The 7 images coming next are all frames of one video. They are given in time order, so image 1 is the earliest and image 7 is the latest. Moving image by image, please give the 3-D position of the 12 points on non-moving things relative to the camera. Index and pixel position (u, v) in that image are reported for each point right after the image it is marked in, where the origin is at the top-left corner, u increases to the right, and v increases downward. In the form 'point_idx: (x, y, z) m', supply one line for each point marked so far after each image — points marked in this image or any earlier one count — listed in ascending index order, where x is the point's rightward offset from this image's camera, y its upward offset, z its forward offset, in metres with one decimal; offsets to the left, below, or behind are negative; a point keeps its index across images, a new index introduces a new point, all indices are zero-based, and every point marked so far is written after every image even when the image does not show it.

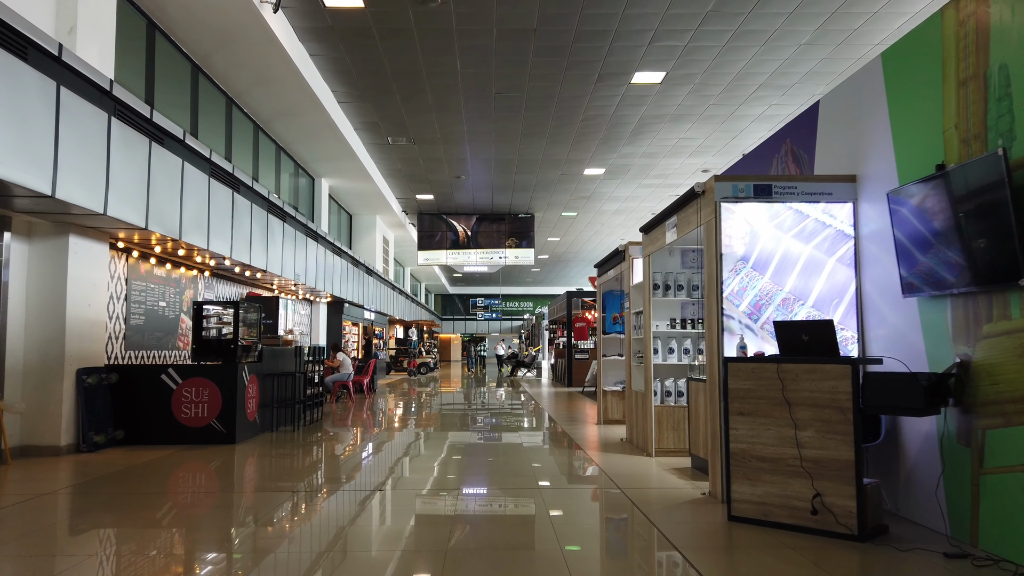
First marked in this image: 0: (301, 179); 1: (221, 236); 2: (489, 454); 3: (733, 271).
0: (-3.8, +2.0, +14.0) m
1: (-3.0, +0.5, +7.8) m
2: (-0.3, -1.8, +8.7) m
3: (+1.2, +0.1, +4.0) m
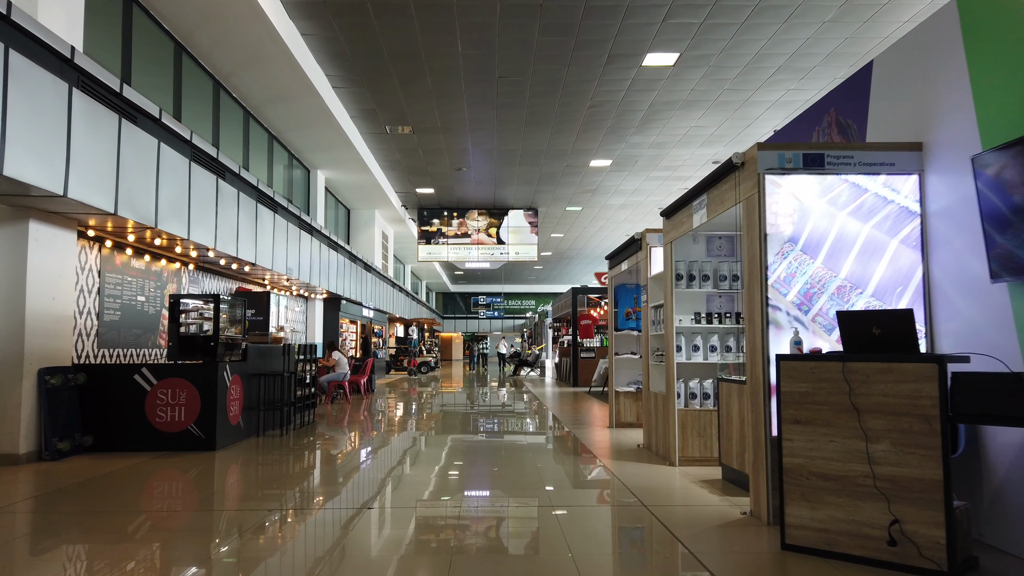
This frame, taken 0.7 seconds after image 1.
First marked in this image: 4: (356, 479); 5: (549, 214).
0: (-3.8, +2.0, +13.5) m
1: (-2.9, +0.6, +7.3) m
2: (-0.3, -1.7, +8.1) m
3: (+1.2, +0.2, +3.5) m
4: (-1.2, -1.4, +6.1) m
5: (+1.0, +1.9, +19.9) m
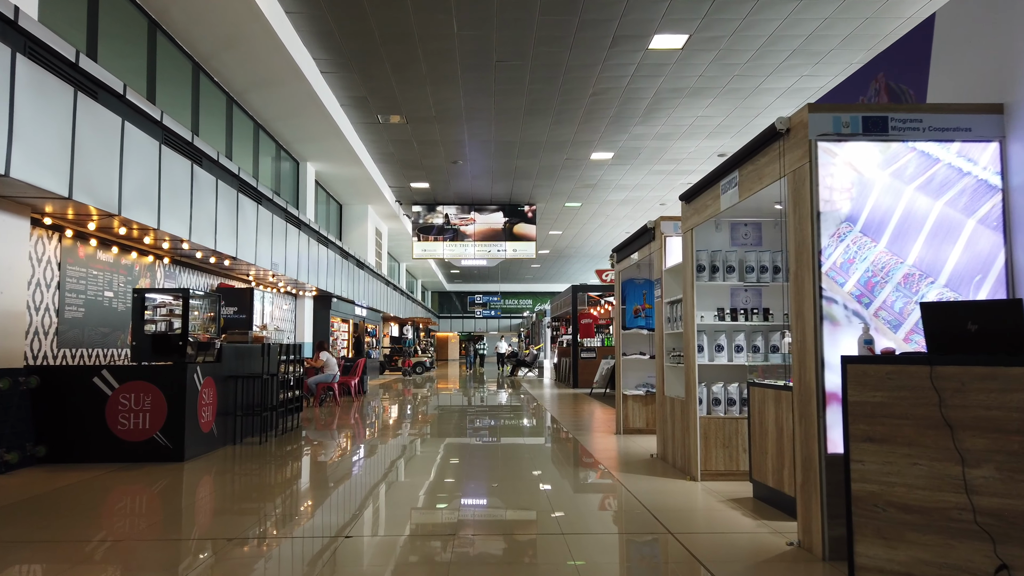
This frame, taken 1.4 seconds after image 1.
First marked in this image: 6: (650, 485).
0: (-3.8, +2.1, +12.9) m
1: (-2.9, +0.6, +6.7) m
2: (-0.3, -1.7, +7.6) m
3: (+1.2, +0.2, +2.9) m
4: (-1.2, -1.4, +5.5) m
5: (+0.9, +2.0, +19.3) m
6: (+0.8, -1.2, +4.6) m
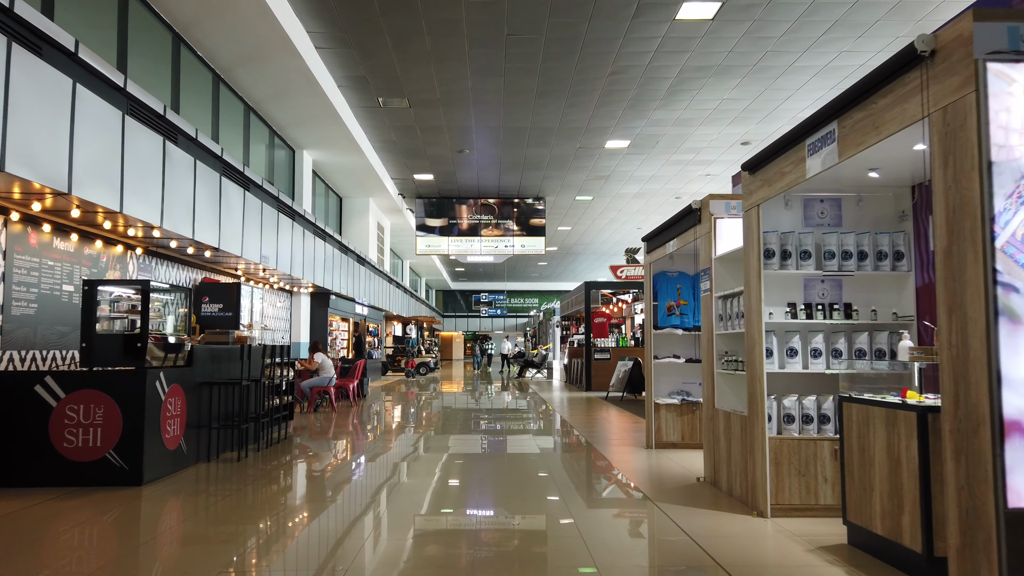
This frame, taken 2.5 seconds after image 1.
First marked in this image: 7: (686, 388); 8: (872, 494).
0: (-3.7, +2.1, +12.1) m
1: (-2.8, +0.7, +5.8) m
2: (-0.1, -1.6, +6.7) m
3: (+1.3, +0.2, +2.0) m
4: (-1.1, -1.3, +4.7) m
5: (+1.1, +2.0, +18.4) m
6: (+0.9, -1.1, +3.7) m
7: (+1.4, -0.8, +6.1) m
8: (+1.3, -0.8, +2.9) m
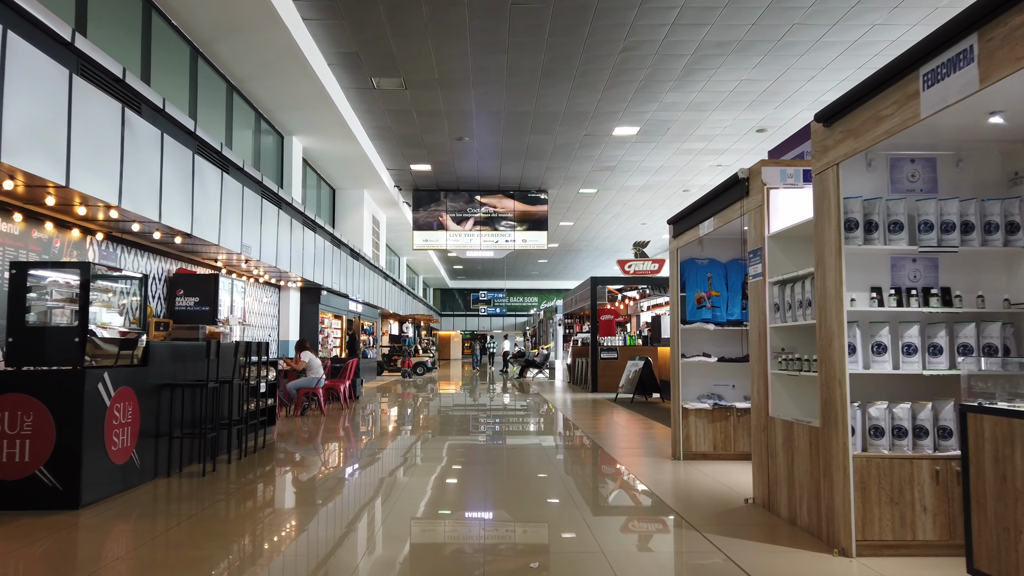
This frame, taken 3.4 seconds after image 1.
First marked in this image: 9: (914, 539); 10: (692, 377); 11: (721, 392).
0: (-3.6, +2.2, +11.3) m
1: (-2.7, +0.8, +5.1) m
2: (-0.1, -1.5, +6.0) m
3: (+1.4, +0.3, +1.3) m
4: (-1.0, -1.2, +3.9) m
5: (+1.1, +2.1, +17.7) m
6: (+1.0, -1.0, +3.0) m
7: (+1.4, -0.7, +5.4) m
8: (+1.4, -0.7, +2.1) m
9: (+1.5, -0.9, +2.8) m
10: (+1.3, -0.6, +5.4) m
11: (+1.5, -0.7, +5.4) m
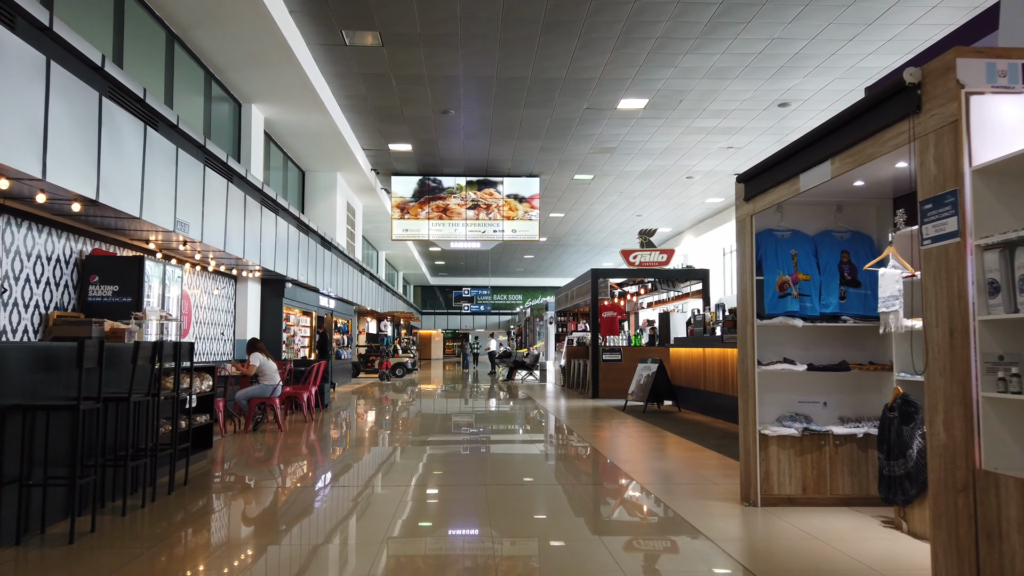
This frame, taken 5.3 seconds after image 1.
0: (-3.7, +2.3, +9.7) m
1: (-2.6, +0.9, +3.5) m
2: (0.0, -1.4, +4.5) m
3: (+1.6, +0.4, -0.2) m
4: (-0.9, -1.1, +2.4) m
5: (+0.9, +2.2, +16.2) m
6: (+1.1, -1.0, +1.5) m
7: (+1.5, -0.6, +3.9) m
8: (+1.5, -0.6, +0.7) m
9: (+1.6, -0.8, +1.4) m
10: (+1.3, -0.5, +3.9) m
11: (+1.5, -0.6, +3.9) m
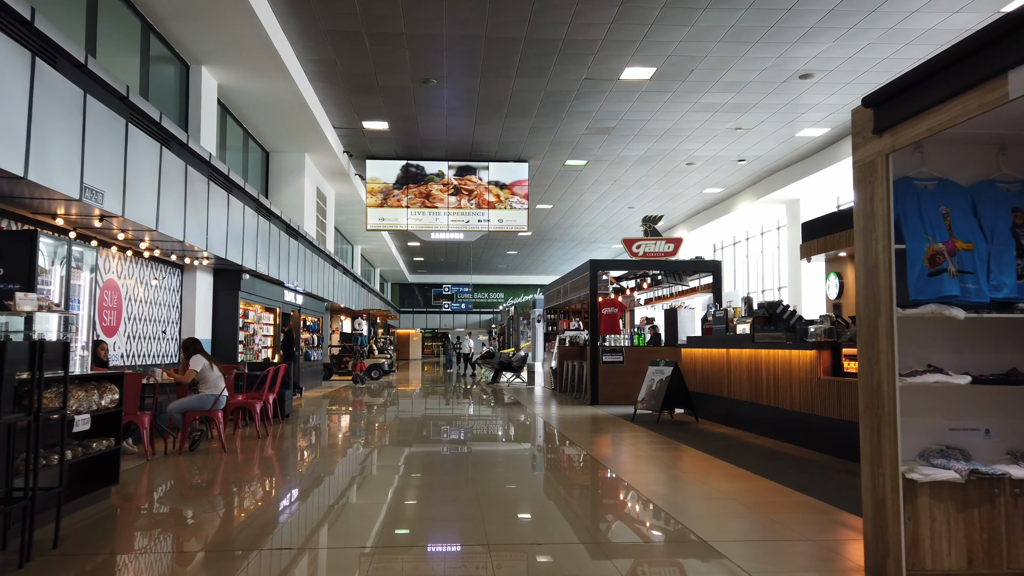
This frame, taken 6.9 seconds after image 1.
0: (-3.8, +2.4, +8.3) m
1: (-2.6, +1.0, +2.2) m
2: (0.0, -1.3, +3.2) m
3: (+1.7, +0.5, -1.4) m
4: (-0.8, -1.1, +1.1) m
5: (+0.6, +2.3, +15.0) m
6: (+1.3, -0.9, +0.3) m
7: (+1.6, -0.5, +2.7) m
8: (+1.7, -0.5, -0.6) m
9: (+1.7, -0.7, +0.2) m
10: (+1.4, -0.4, +2.6) m
11: (+1.6, -0.5, +2.7) m
